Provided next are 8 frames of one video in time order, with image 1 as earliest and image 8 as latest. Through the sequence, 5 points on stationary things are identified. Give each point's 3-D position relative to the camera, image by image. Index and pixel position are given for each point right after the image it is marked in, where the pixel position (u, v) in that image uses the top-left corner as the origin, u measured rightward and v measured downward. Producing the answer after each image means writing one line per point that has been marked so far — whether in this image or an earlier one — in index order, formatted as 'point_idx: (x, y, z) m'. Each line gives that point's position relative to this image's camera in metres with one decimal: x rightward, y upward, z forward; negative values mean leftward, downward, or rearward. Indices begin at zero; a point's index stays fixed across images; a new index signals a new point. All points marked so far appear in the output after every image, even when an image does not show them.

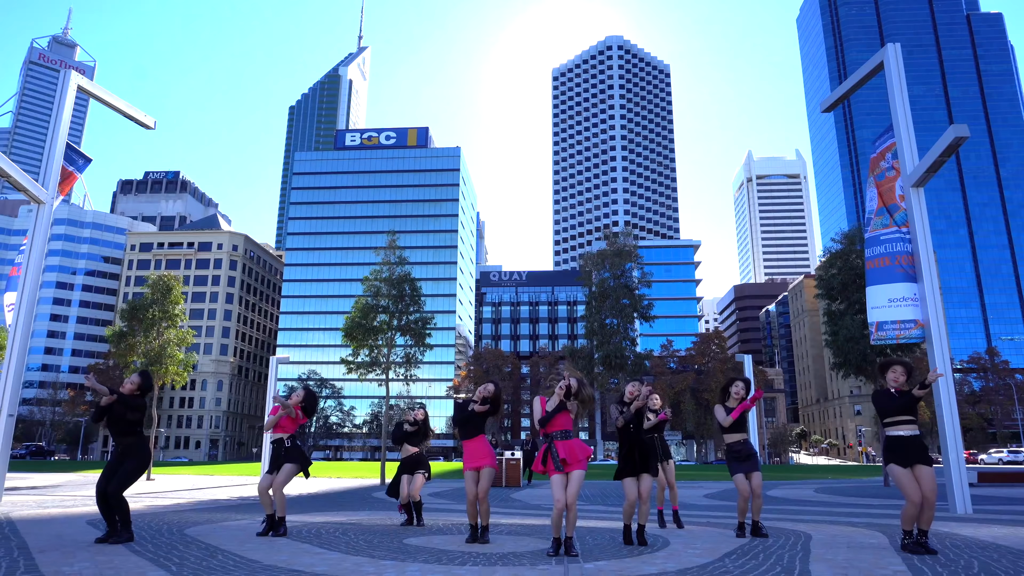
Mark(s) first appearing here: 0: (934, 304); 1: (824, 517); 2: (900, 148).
0: (+9.3, -0.4, +14.1) m
1: (+6.0, -4.4, +12.3) m
2: (+9.2, +3.3, +15.1) m
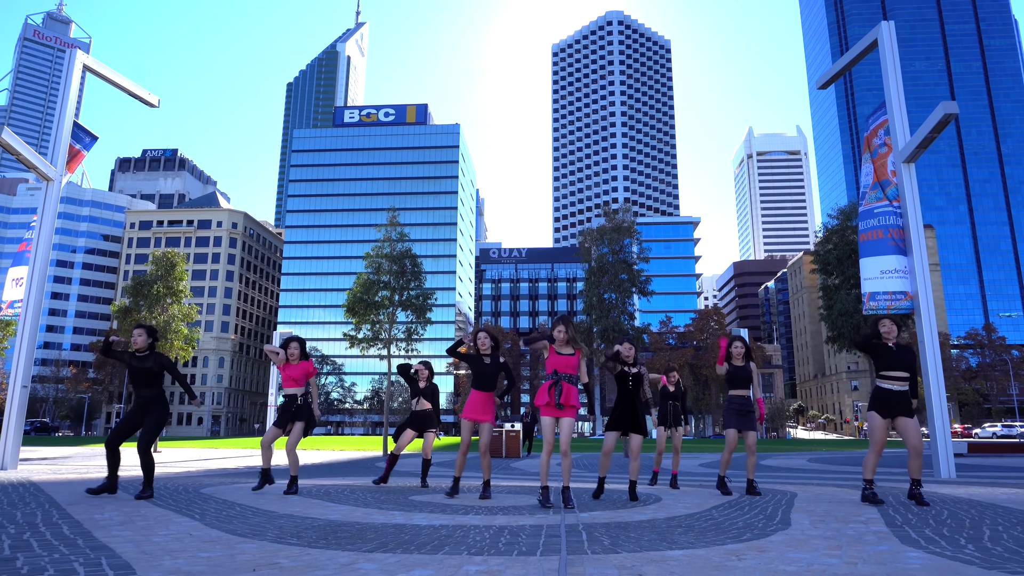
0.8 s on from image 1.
0: (+9.3, +0.3, +14.4) m
1: (+6.0, -3.9, +12.8) m
2: (+9.1, +4.0, +15.3) m
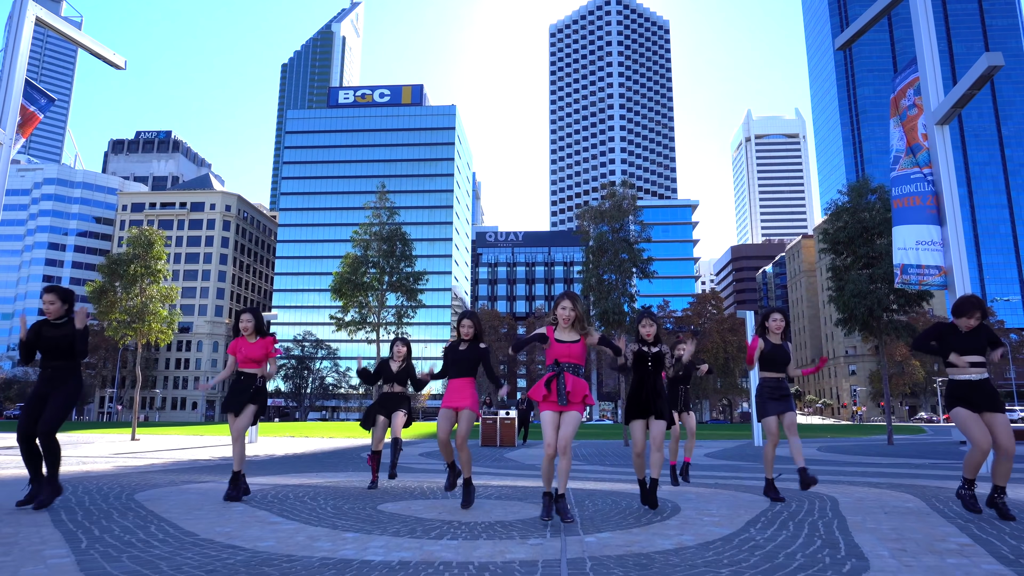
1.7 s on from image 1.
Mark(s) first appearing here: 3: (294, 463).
0: (+9.1, +0.7, +13.1) m
1: (+5.9, -3.4, +11.5) m
2: (+9.0, +4.5, +13.9) m
3: (-5.0, -4.2, +15.1) m
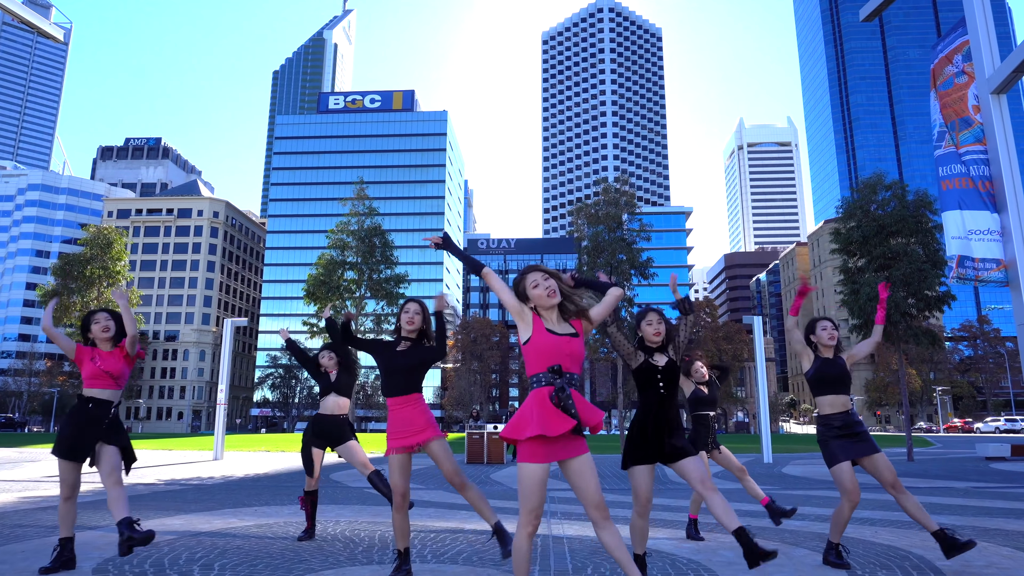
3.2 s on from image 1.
0: (+8.9, +0.8, +11.1) m
1: (+5.6, -3.3, +9.4) m
2: (+8.7, +4.5, +12.0) m
3: (-5.3, -4.2, +12.9) m
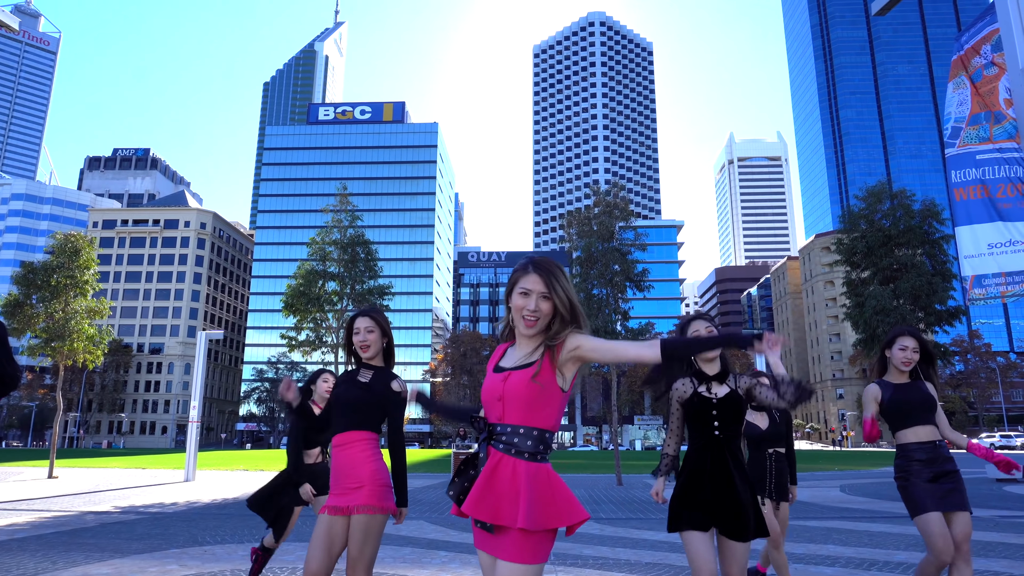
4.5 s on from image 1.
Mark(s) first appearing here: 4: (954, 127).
0: (+8.7, +0.6, +10.1) m
1: (+5.4, -3.5, +8.3) m
2: (+8.5, +4.3, +11.0) m
3: (-5.6, -4.3, +11.5) m
4: (+8.4, +3.0, +12.0) m
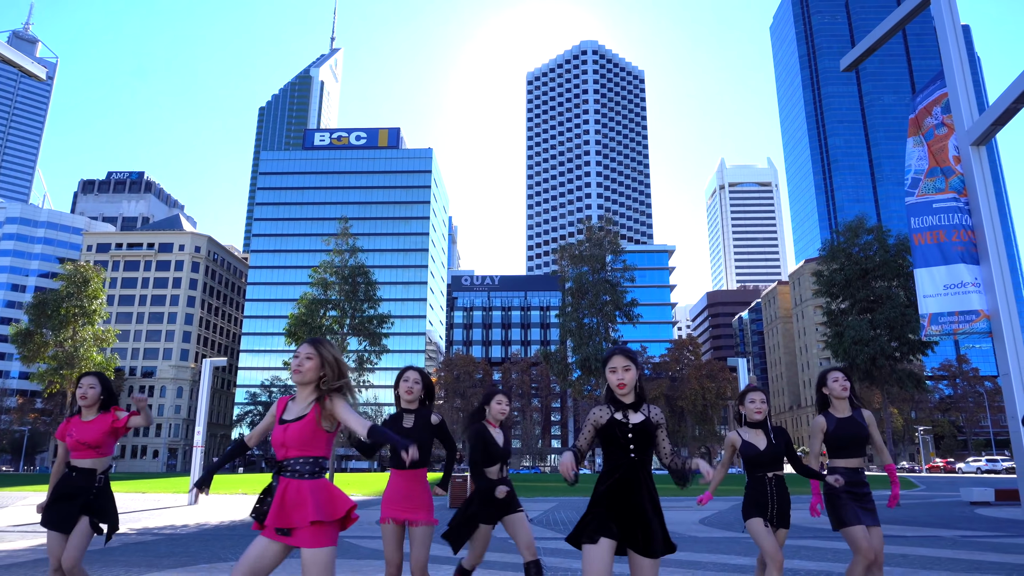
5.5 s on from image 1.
0: (+8.6, -0.1, +11.3) m
1: (+5.4, -4.1, +9.3) m
2: (+8.5, +3.6, +12.3) m
3: (-5.6, -5.0, +12.4) m
4: (+8.3, +2.2, +13.3) m
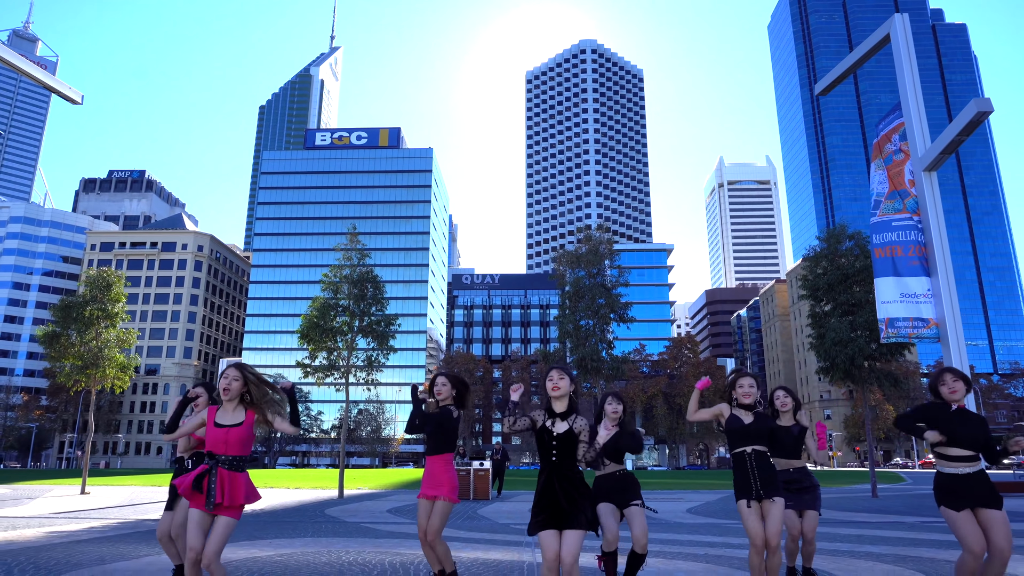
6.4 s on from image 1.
0: (+8.6, -0.3, +12.7) m
1: (+5.4, -4.3, +10.7) m
2: (+8.5, +3.4, +13.7) m
3: (-5.6, -5.2, +13.8) m
4: (+8.4, +2.0, +14.7) m
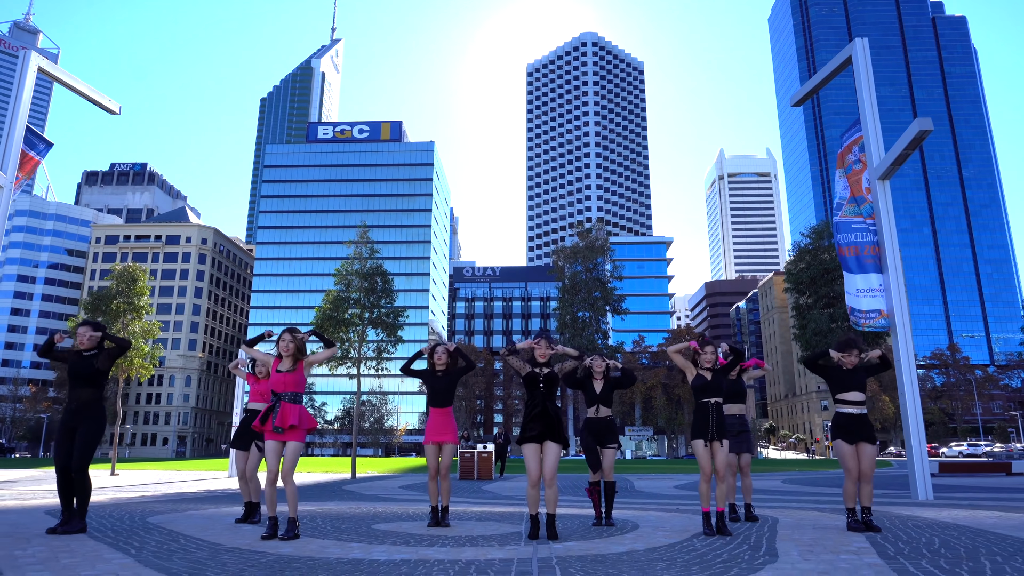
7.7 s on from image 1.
0: (+8.7, -0.2, +14.4) m
1: (+5.5, -4.2, +12.5) m
2: (+8.5, +3.5, +15.4) m
3: (-5.6, -5.1, +15.6) m
4: (+8.4, +2.2, +16.4) m
